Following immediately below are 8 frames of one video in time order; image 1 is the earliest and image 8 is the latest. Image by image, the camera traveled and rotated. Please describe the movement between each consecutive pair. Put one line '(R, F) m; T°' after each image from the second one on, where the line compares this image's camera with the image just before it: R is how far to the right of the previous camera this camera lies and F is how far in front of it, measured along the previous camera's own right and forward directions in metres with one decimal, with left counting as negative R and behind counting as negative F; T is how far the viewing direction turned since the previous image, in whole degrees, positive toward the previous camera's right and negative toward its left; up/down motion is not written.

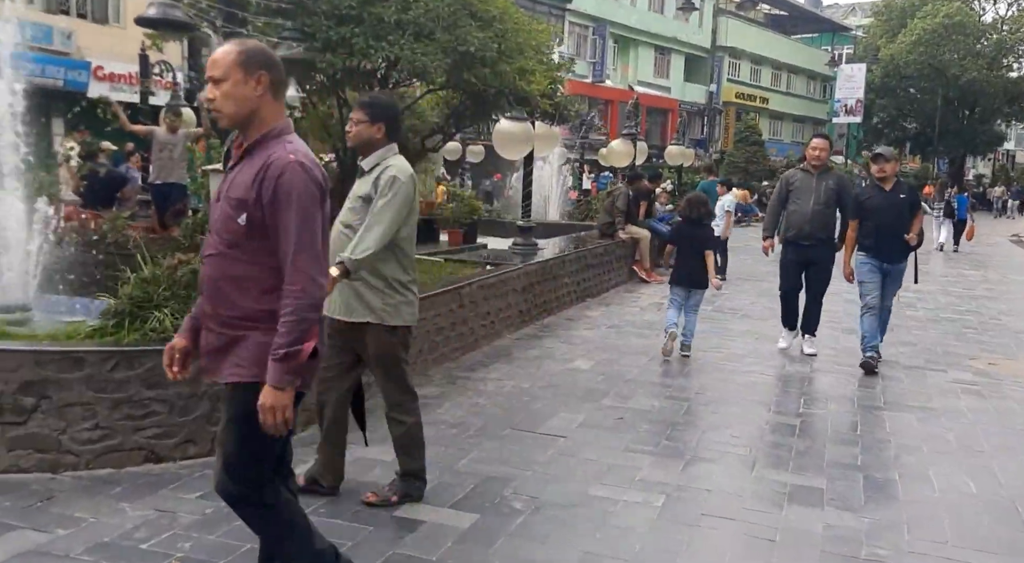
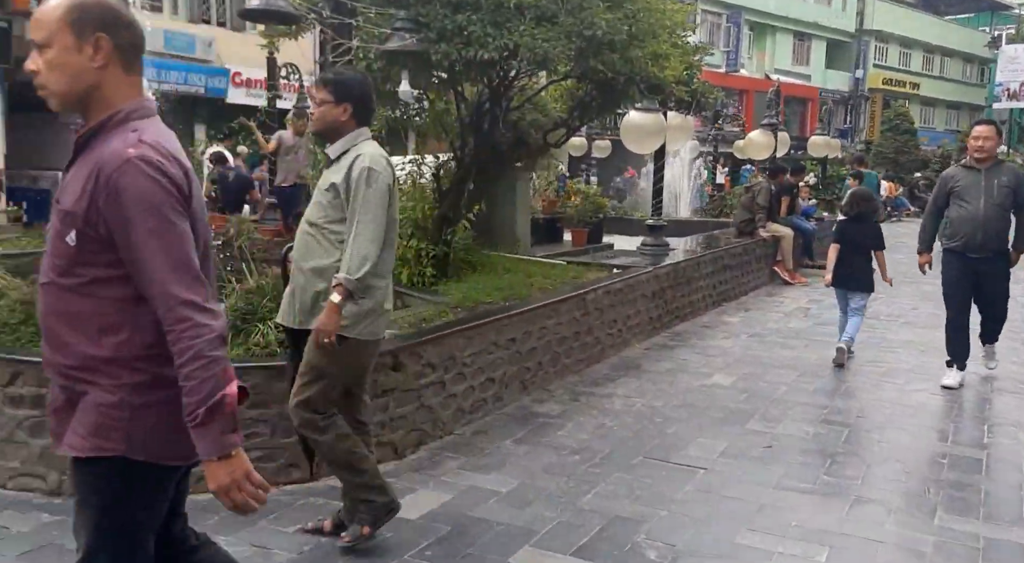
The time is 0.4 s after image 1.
(0.0, +0.5) m; -8°
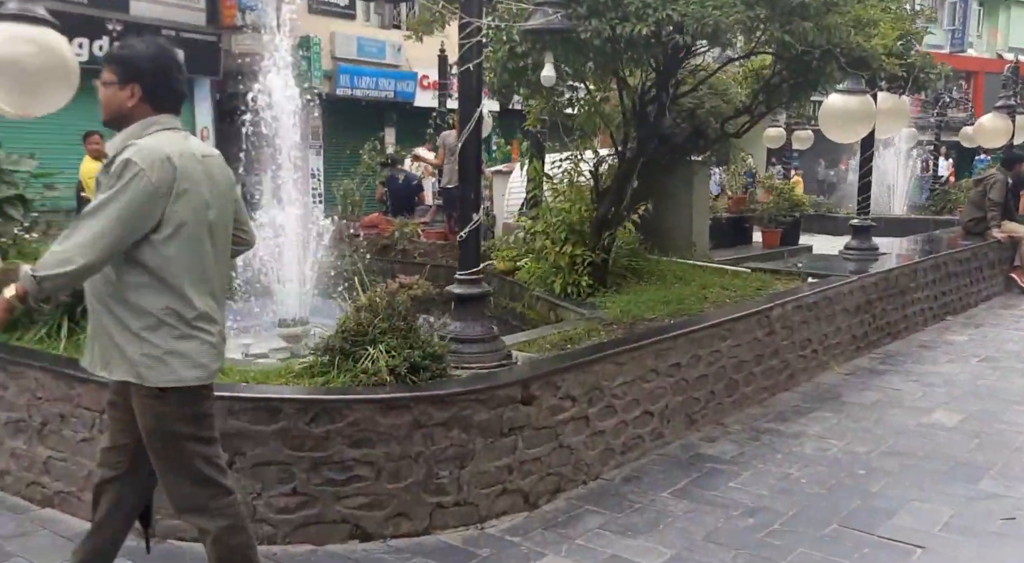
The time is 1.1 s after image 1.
(+0.2, +0.8) m; -12°
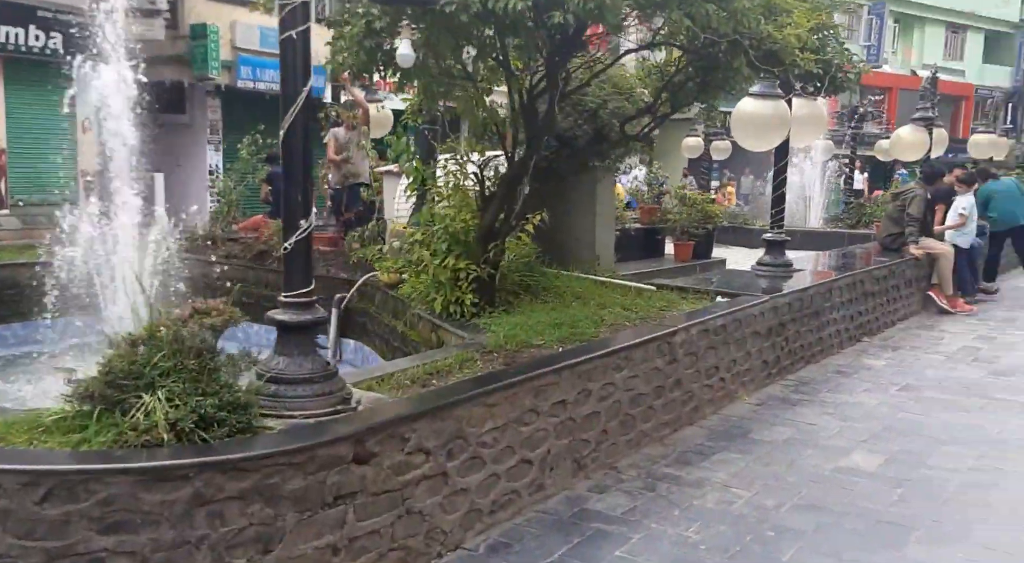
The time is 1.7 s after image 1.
(+0.3, +0.8) m; +5°
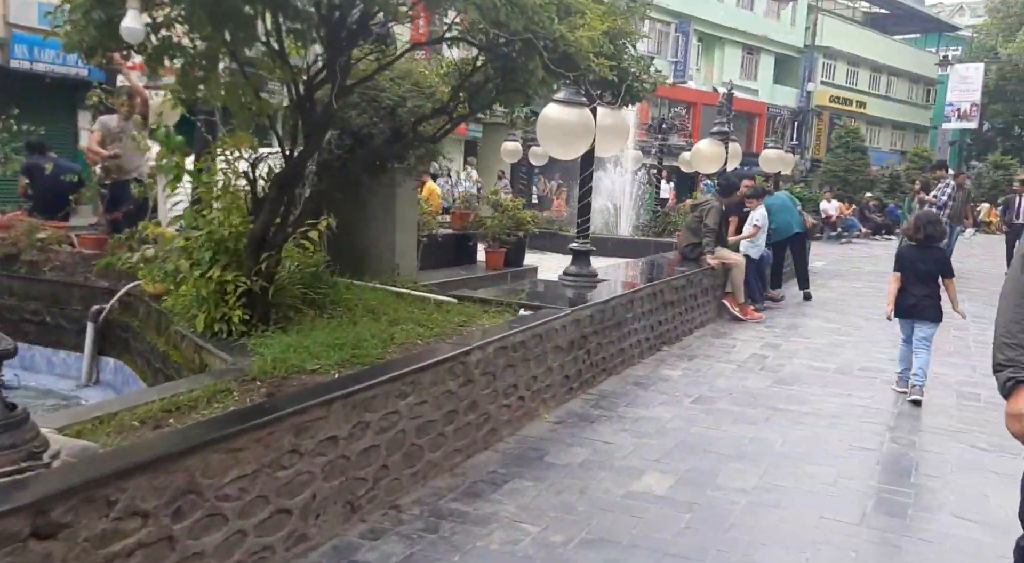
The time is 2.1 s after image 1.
(+0.2, +0.5) m; +11°
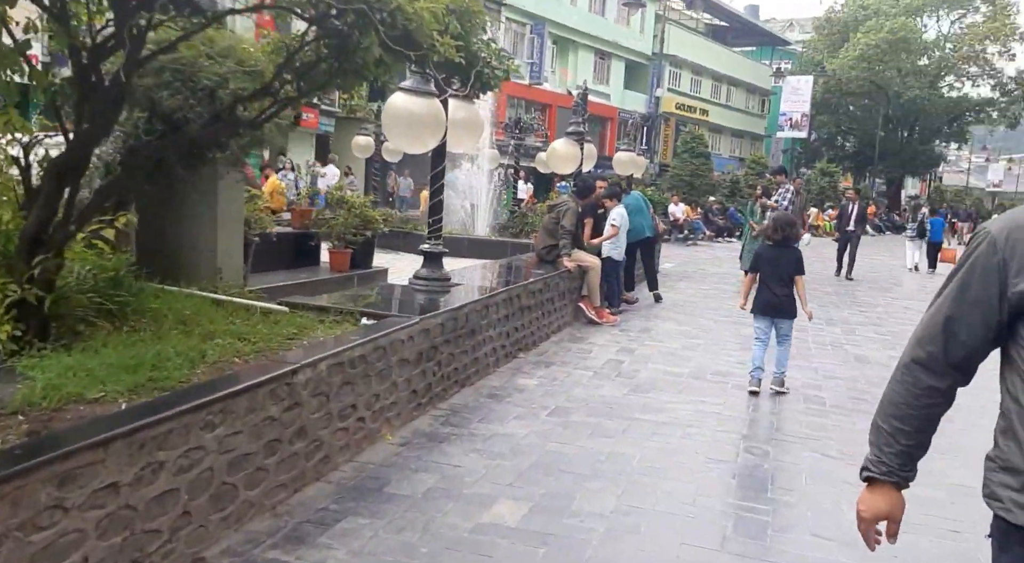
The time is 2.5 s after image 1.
(+0.1, +0.5) m; +9°
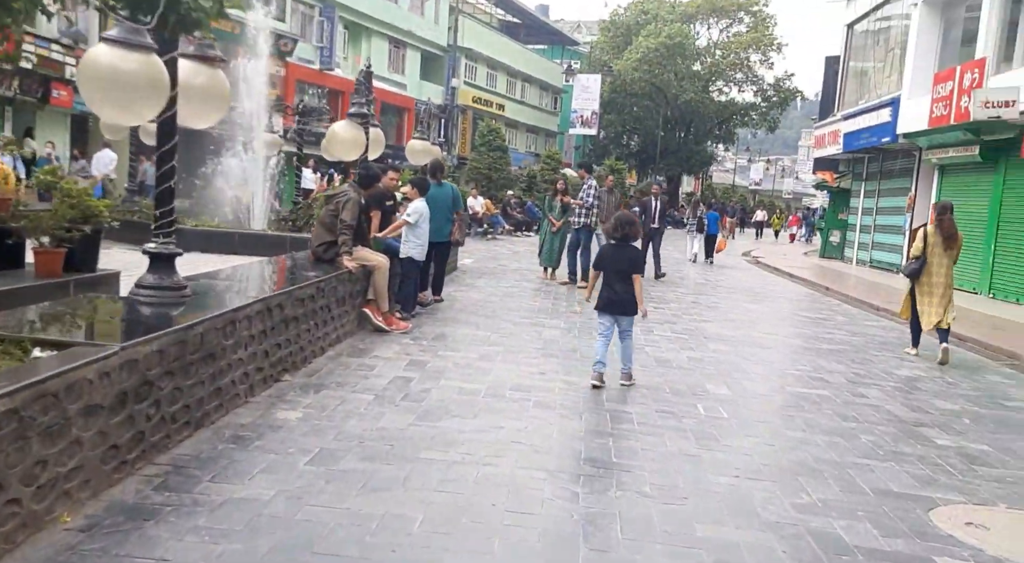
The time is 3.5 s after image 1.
(+0.3, +1.2) m; +12°
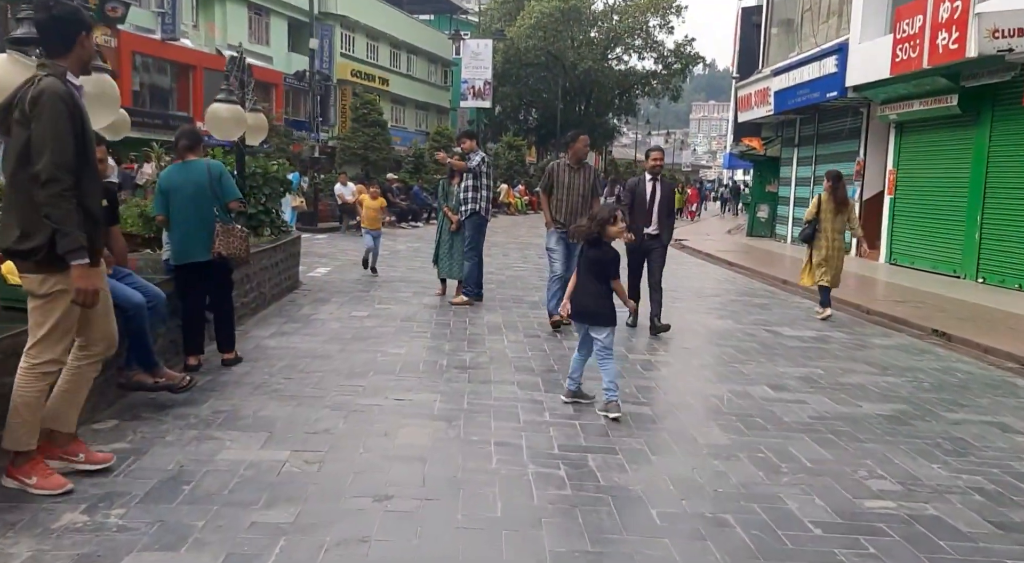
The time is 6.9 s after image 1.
(+0.5, +4.7) m; +6°
